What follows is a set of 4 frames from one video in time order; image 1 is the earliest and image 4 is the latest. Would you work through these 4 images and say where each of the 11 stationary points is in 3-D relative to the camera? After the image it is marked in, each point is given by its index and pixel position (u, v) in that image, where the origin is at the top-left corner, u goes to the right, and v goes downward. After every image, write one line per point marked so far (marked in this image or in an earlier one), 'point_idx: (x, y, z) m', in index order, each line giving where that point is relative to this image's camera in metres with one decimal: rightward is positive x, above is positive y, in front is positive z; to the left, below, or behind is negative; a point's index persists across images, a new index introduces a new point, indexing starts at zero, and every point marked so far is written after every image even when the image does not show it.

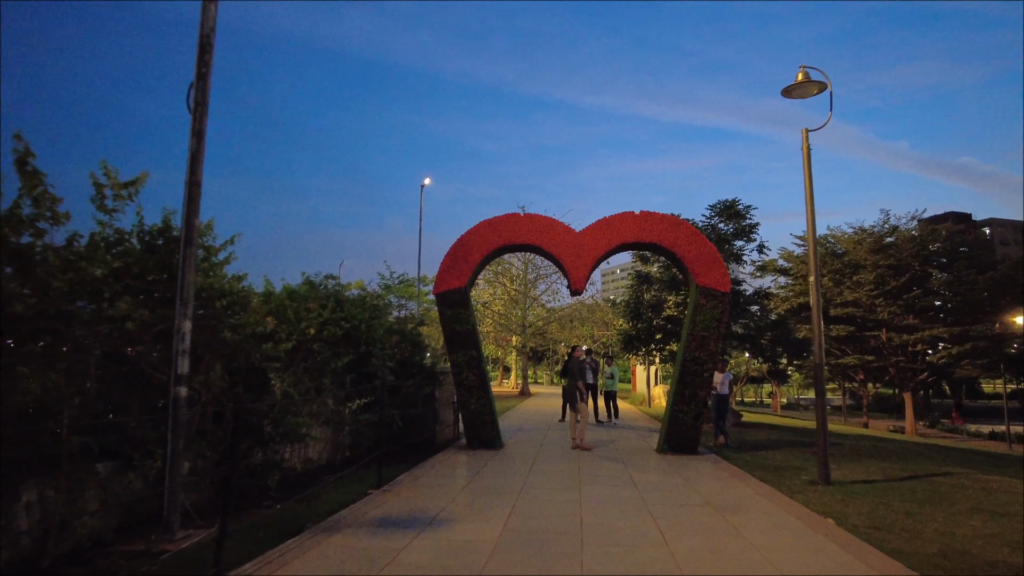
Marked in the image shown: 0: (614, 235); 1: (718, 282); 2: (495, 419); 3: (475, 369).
0: (+2.0, +1.0, +12.4) m
1: (+3.9, +0.1, +12.0) m
2: (-0.3, -2.6, +12.3) m
3: (-0.7, -1.6, +12.3) m
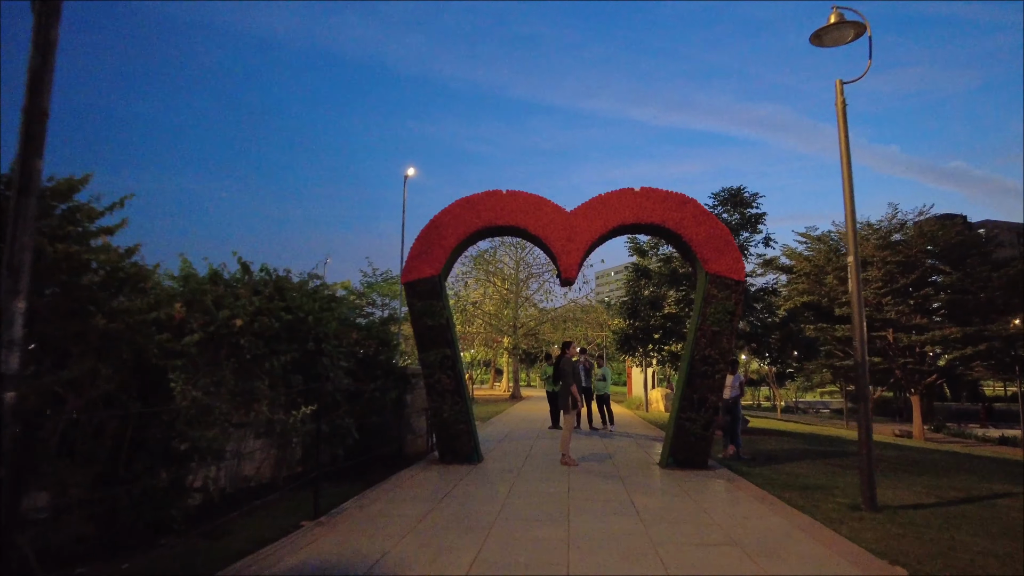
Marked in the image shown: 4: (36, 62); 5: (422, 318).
0: (+1.7, +1.2, +10.7) m
1: (+3.6, +0.3, +10.4) m
2: (-0.7, -2.4, +10.6) m
3: (-1.1, -1.4, +10.6) m
4: (-3.5, +1.7, +4.7) m
5: (-1.5, -0.5, +10.7) m
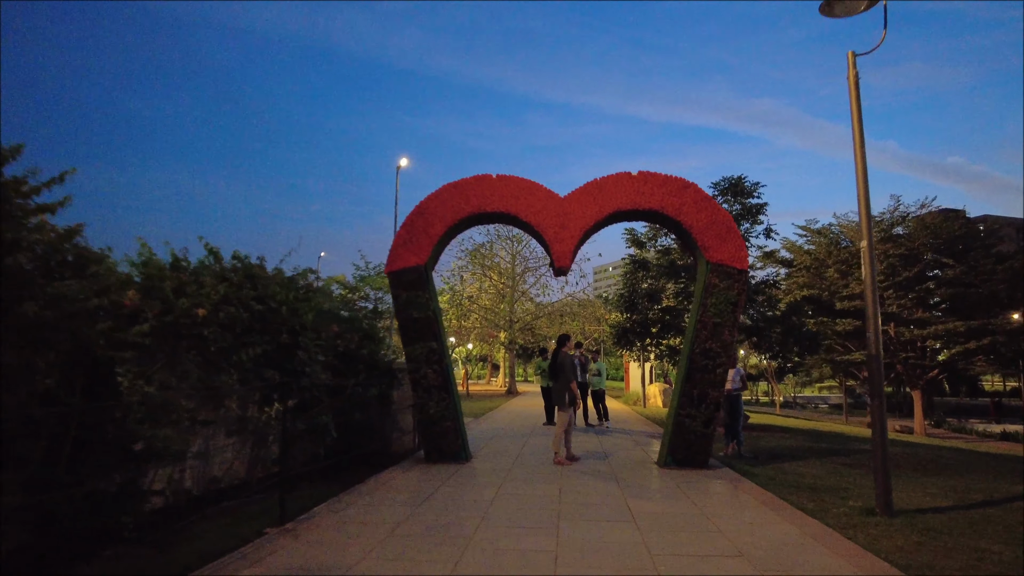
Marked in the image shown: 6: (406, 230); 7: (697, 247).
0: (+1.5, +1.4, +10.1) m
1: (+3.4, +0.5, +9.8) m
2: (-0.8, -2.2, +10.0) m
3: (-1.2, -1.2, +10.0) m
4: (-3.7, +1.8, +4.1) m
5: (-1.7, -0.4, +10.1) m
6: (-1.7, +1.0, +10.3) m
7: (+3.0, +0.7, +10.0) m
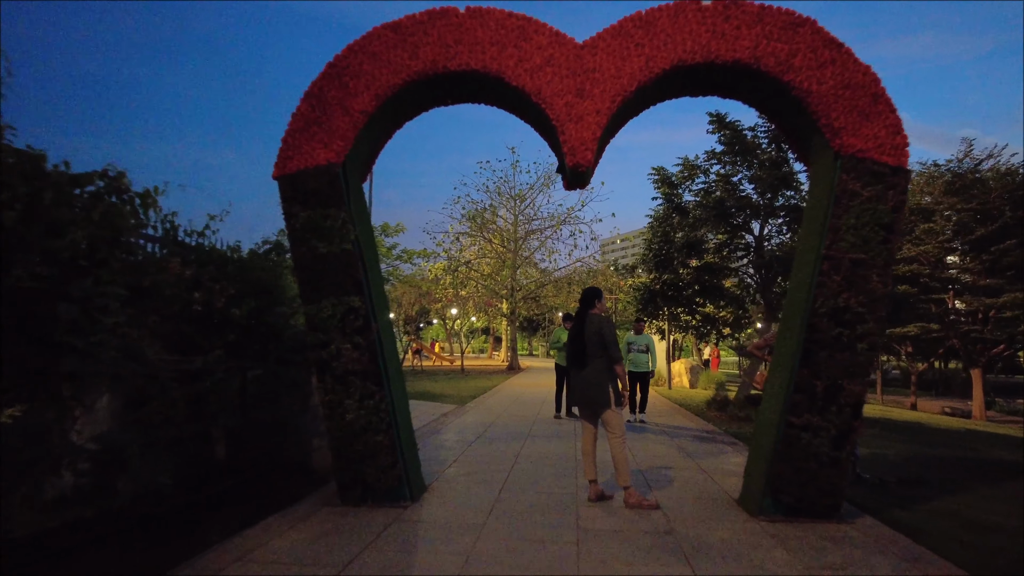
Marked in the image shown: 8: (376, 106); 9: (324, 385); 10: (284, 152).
0: (+1.3, +2.2, +5.8) m
1: (+3.3, +1.3, +5.5) m
2: (-1.0, -1.4, +5.8) m
3: (-1.4, -0.4, +5.8) m
4: (-3.9, +2.4, -0.2) m
5: (-1.9, +0.4, +5.9) m
6: (-1.9, +1.8, +6.0) m
7: (+2.8, +1.4, +5.7) m
8: (-1.3, +1.7, +6.0) m
9: (-1.7, -0.9, +5.9) m
10: (-2.2, +1.3, +6.0) m
